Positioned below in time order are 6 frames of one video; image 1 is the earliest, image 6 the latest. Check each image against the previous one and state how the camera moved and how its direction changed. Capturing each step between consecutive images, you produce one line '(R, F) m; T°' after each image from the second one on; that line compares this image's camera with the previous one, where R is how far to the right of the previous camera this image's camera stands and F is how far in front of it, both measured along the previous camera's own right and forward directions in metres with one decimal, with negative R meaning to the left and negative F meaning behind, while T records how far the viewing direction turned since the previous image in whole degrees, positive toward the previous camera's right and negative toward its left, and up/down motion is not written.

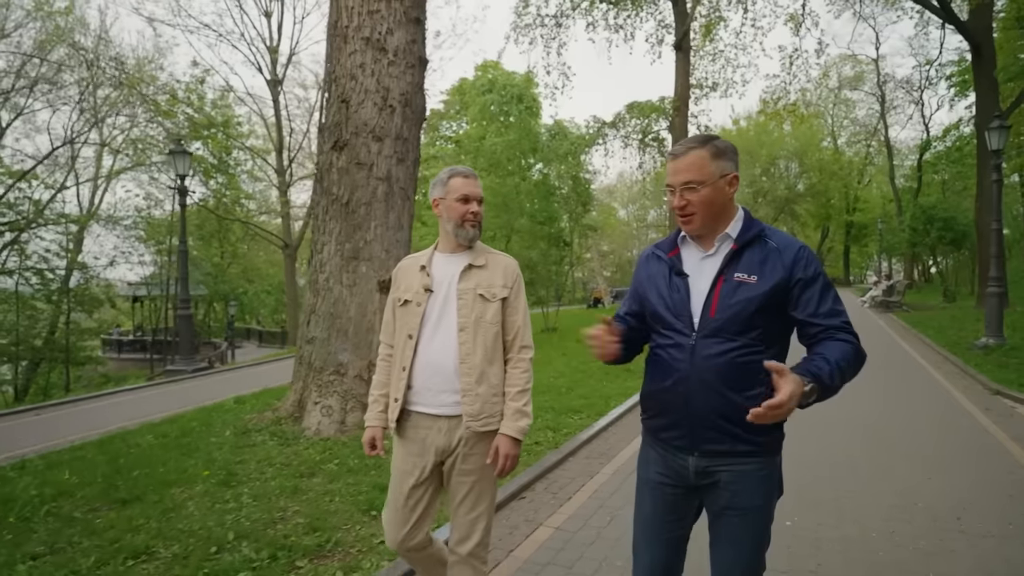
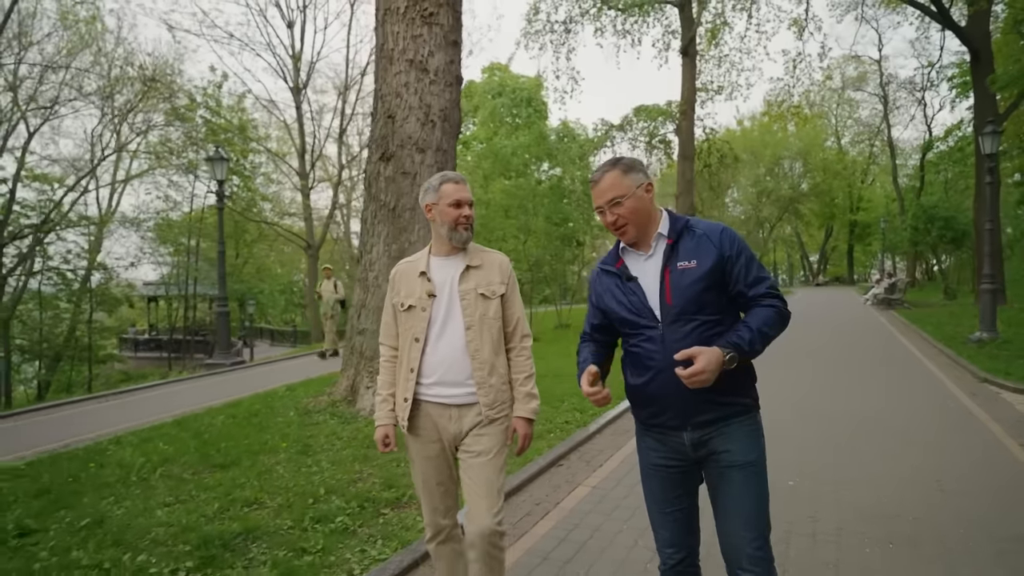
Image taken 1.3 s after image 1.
(-0.3, -0.9) m; 0°
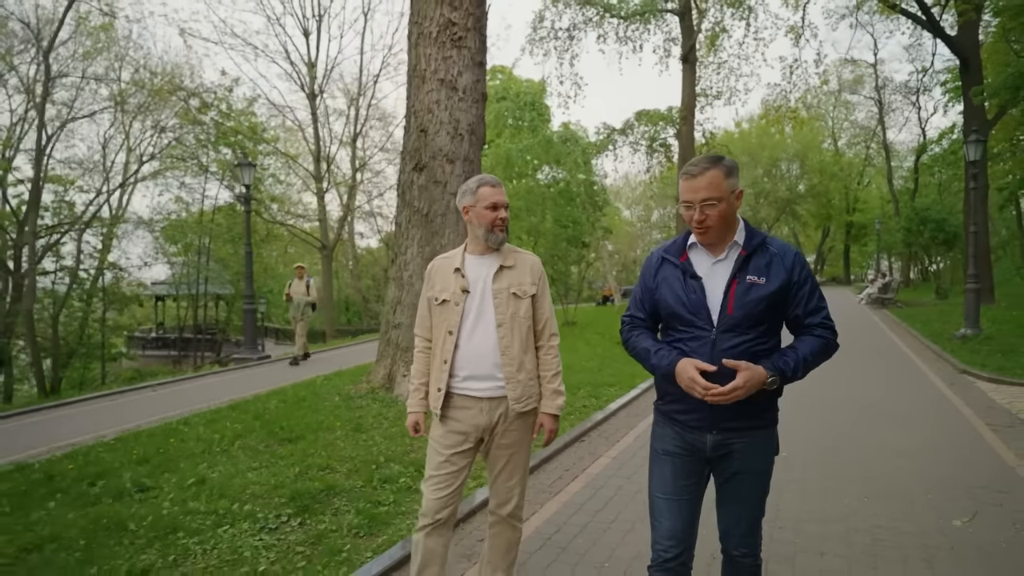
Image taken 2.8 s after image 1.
(-0.3, -0.9) m; 0°
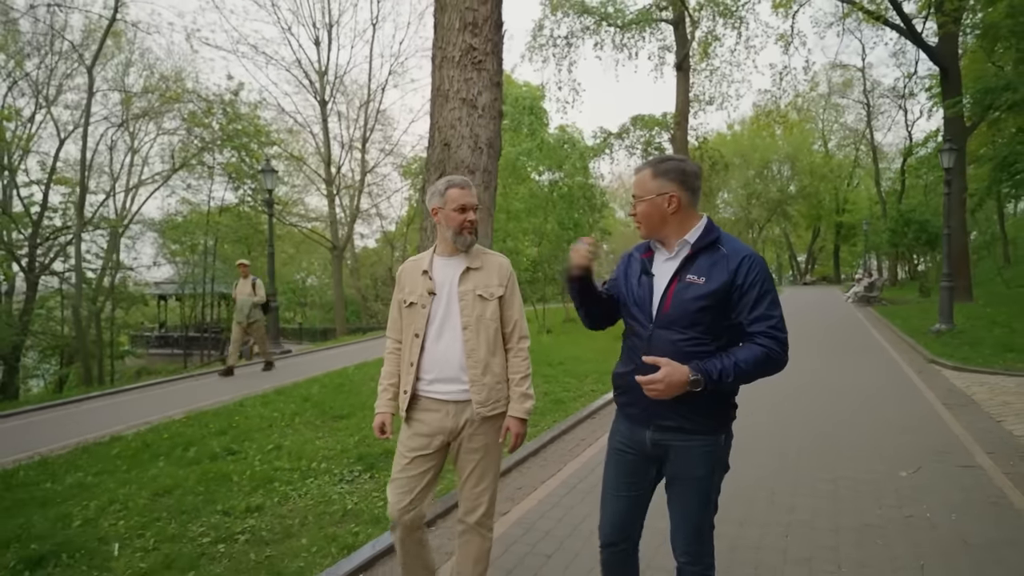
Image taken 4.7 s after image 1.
(-0.3, -1.1) m; +1°
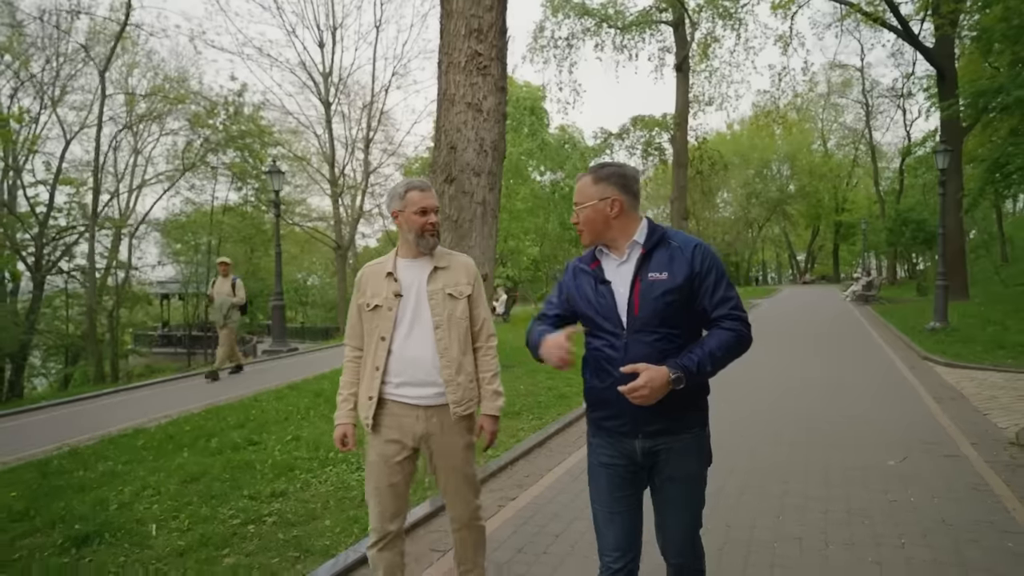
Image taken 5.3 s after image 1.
(-0.1, -0.3) m; 0°
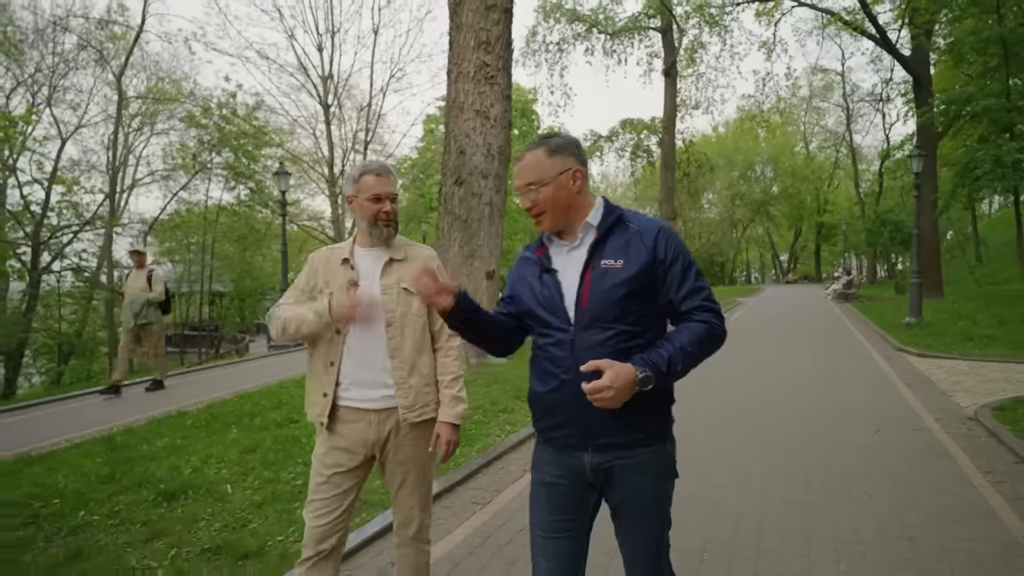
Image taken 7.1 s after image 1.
(-0.3, -0.8) m; +1°
